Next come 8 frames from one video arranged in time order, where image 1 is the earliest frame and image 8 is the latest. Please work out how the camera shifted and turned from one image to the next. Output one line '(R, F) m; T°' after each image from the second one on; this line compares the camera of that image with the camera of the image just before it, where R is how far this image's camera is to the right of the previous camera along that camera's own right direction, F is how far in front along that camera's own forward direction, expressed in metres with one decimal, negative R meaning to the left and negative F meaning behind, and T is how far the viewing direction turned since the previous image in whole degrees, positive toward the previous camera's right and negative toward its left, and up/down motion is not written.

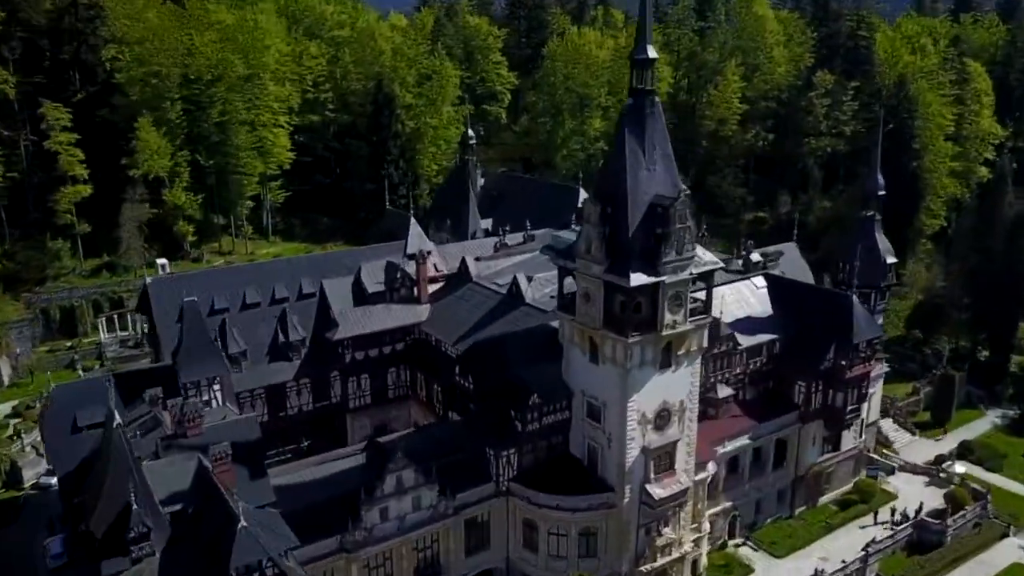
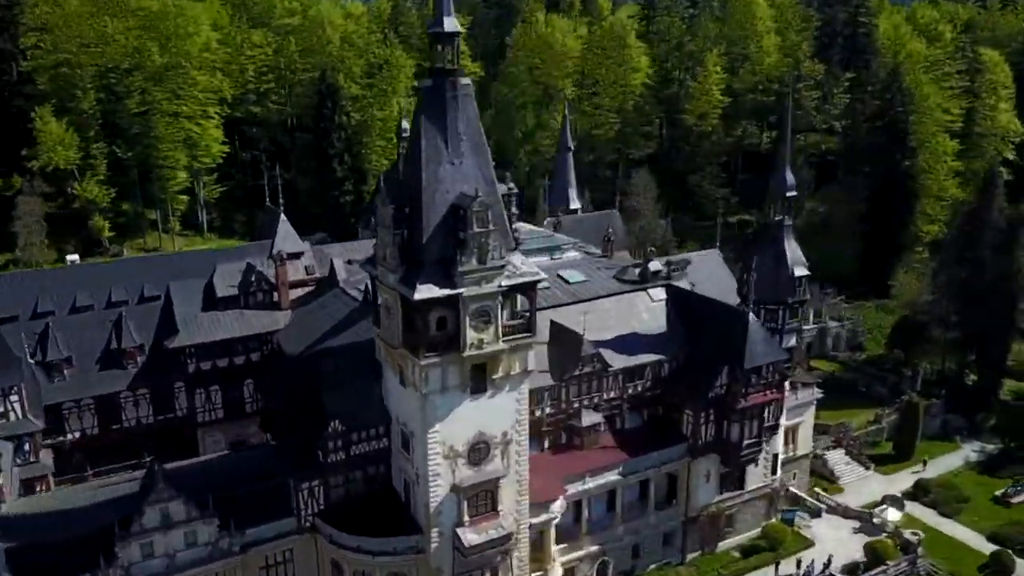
(+12.6, +6.2) m; -5°
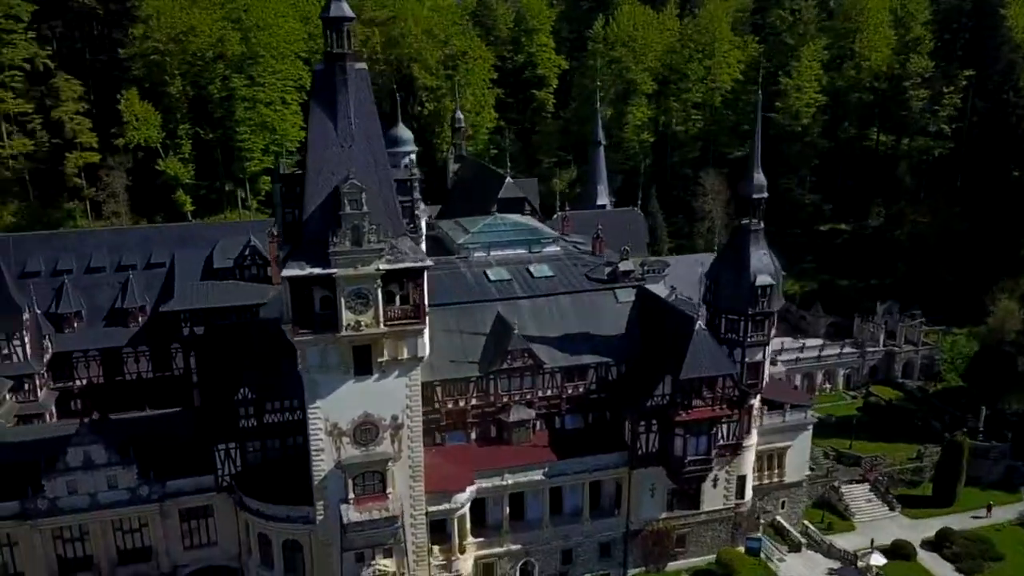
(+13.3, +1.8) m; -13°
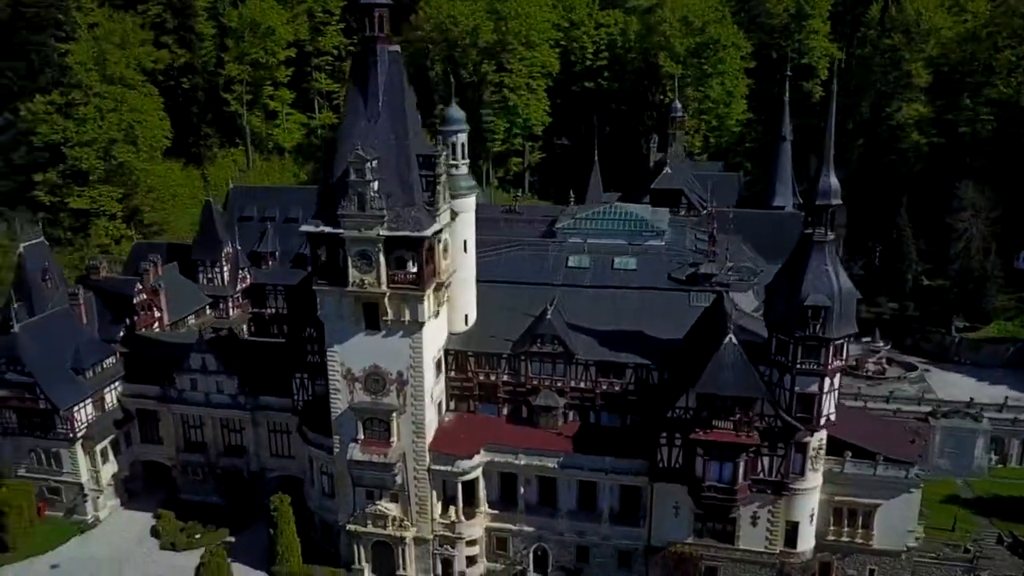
(+18.0, +3.9) m; -27°
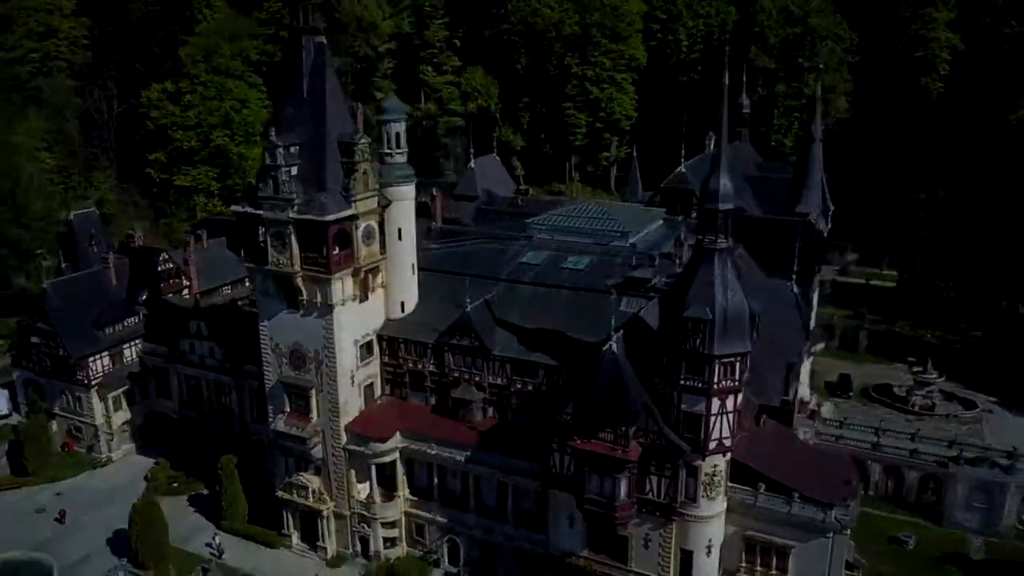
(+15.2, +2.3) m; -15°
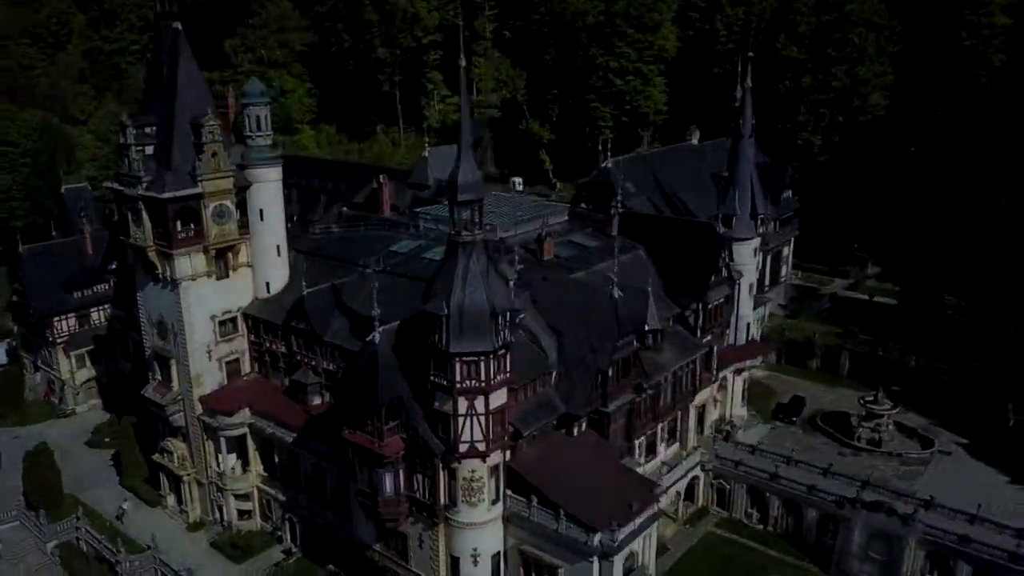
(+18.1, +3.1) m; -13°
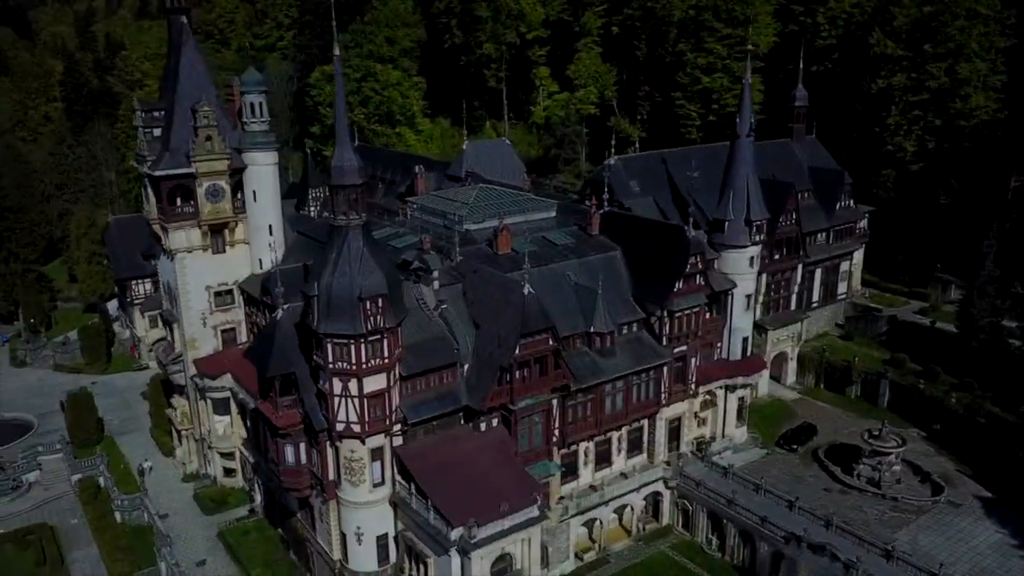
(+13.3, +1.8) m; -14°
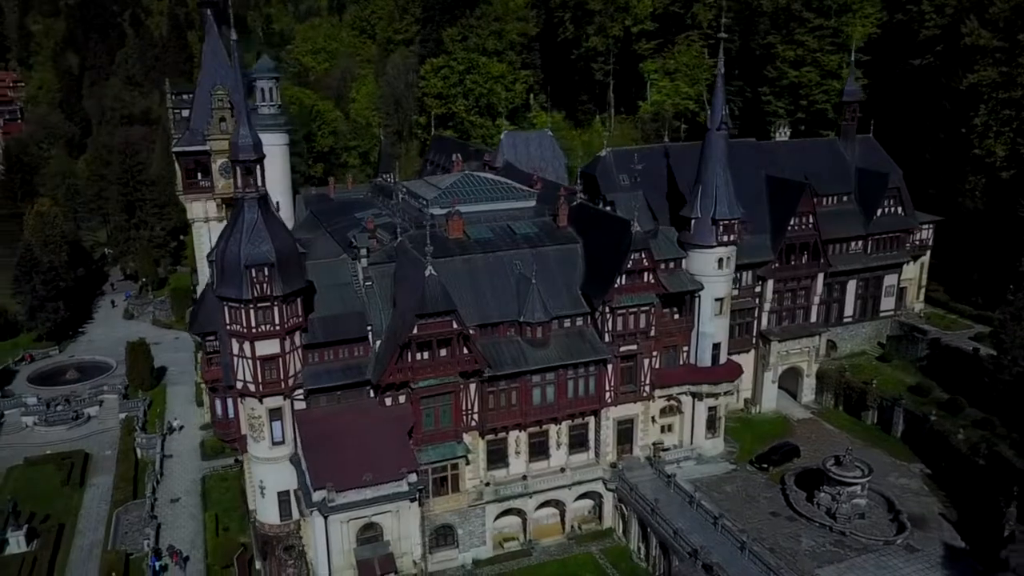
(+14.2, +1.4) m; -14°
